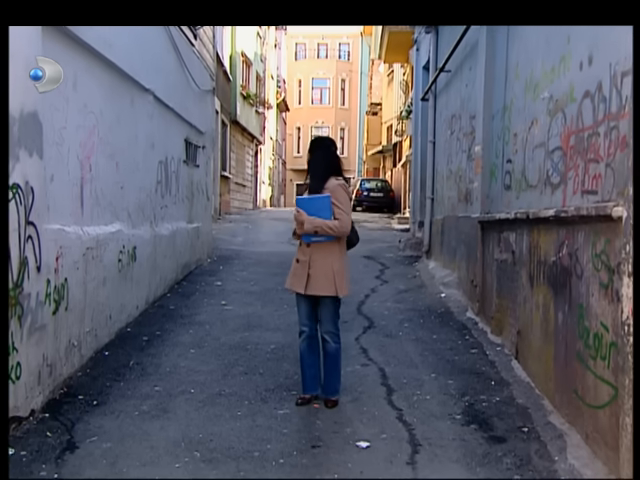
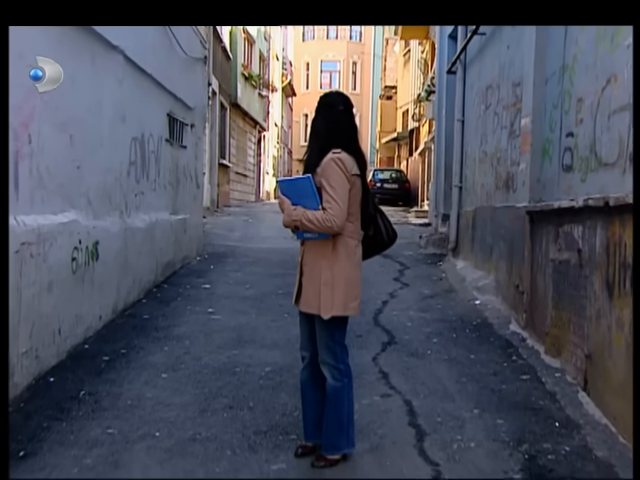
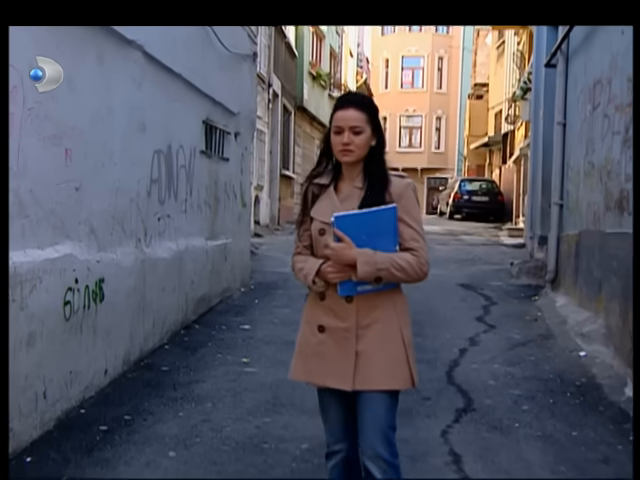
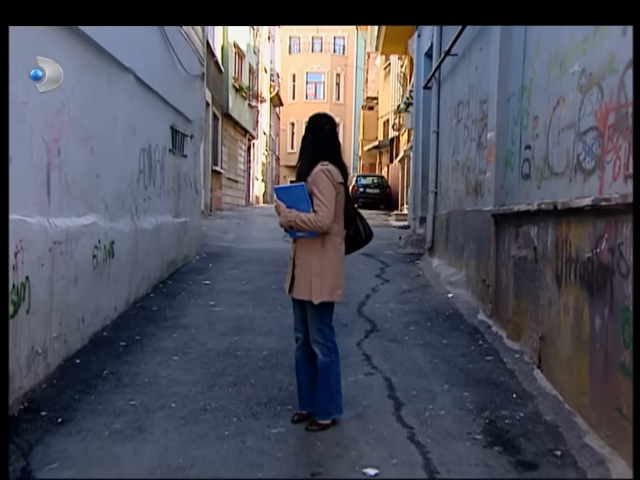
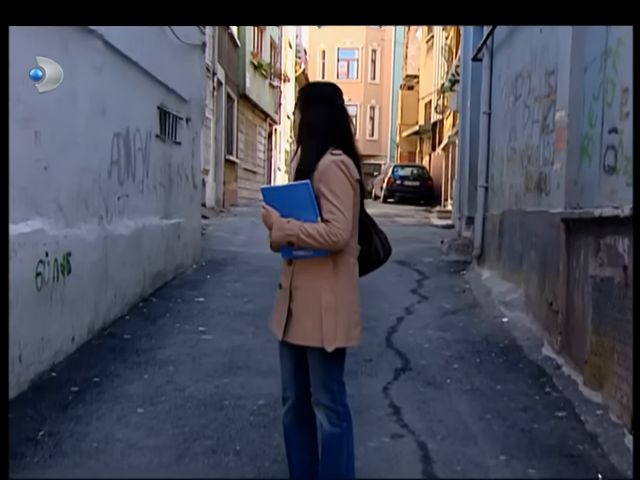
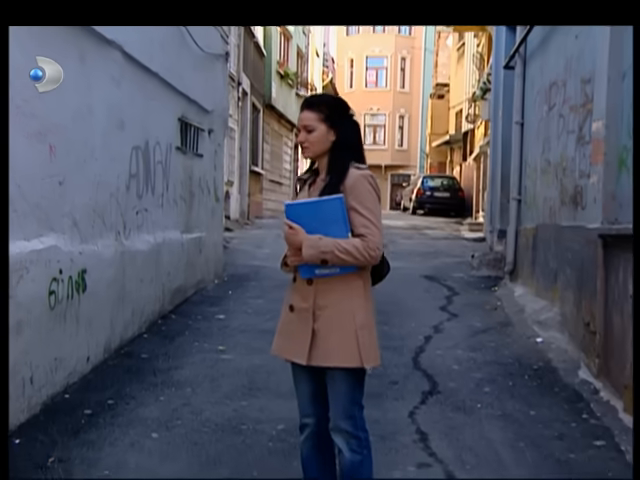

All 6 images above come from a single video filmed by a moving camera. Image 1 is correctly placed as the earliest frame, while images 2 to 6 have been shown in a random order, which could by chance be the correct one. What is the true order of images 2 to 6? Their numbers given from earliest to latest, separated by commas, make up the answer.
4, 2, 5, 6, 3
